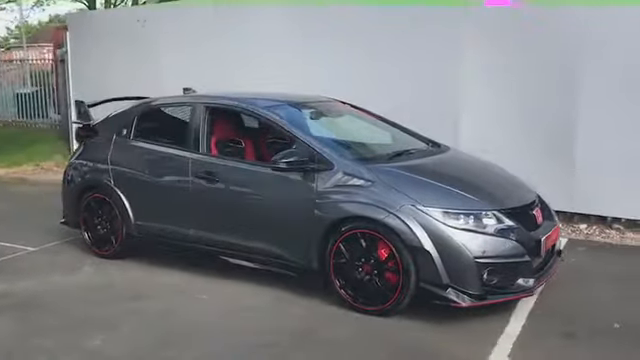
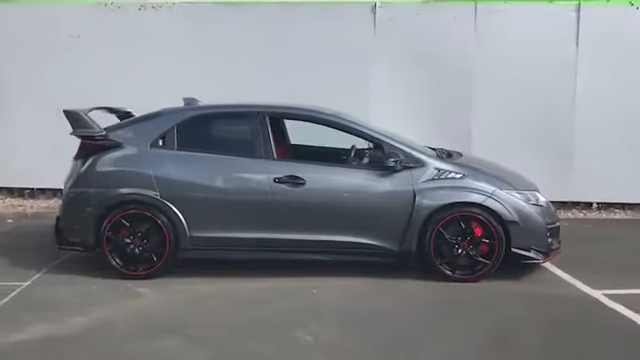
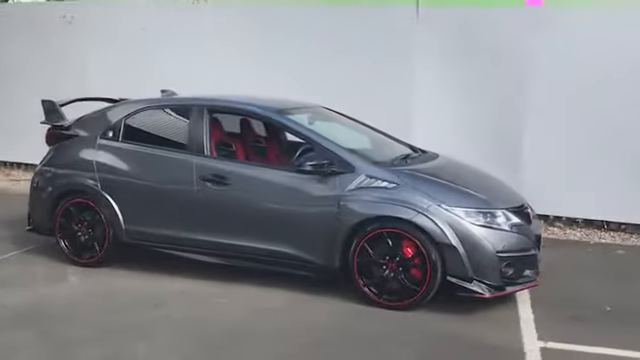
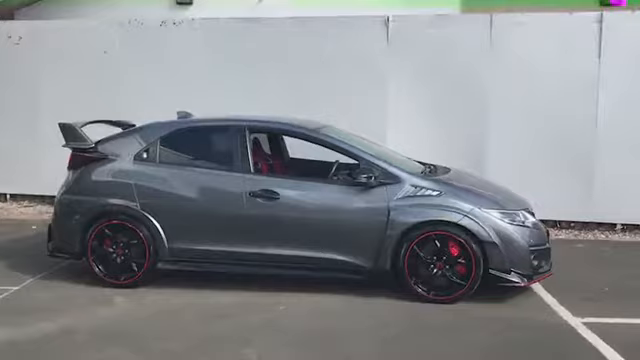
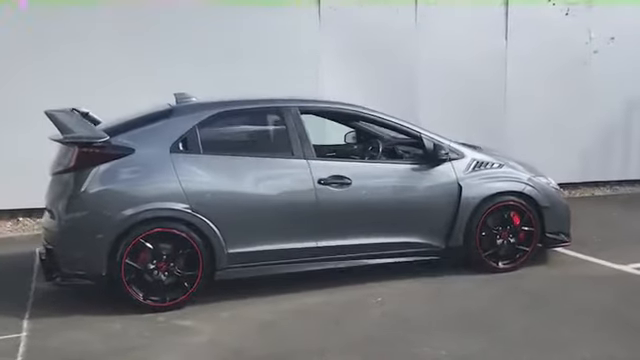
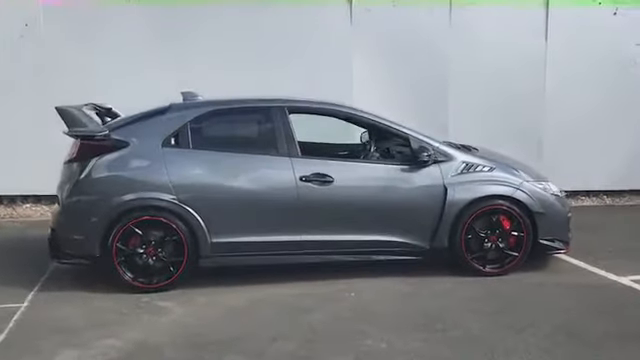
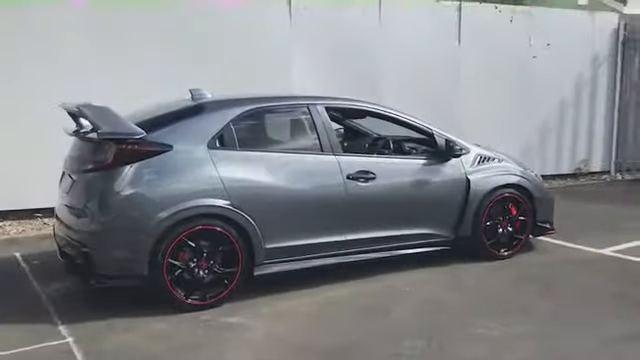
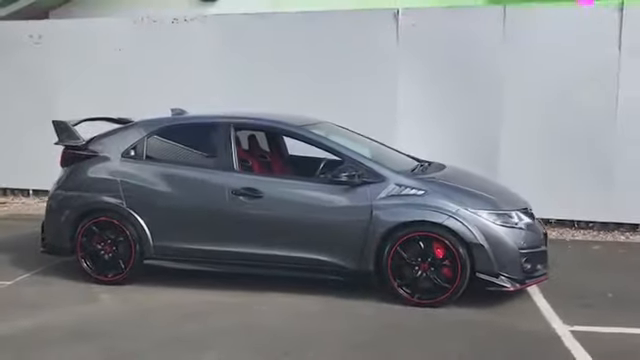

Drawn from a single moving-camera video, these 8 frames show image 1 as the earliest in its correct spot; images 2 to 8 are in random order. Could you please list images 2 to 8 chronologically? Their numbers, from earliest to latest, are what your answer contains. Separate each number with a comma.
3, 8, 4, 2, 6, 5, 7
